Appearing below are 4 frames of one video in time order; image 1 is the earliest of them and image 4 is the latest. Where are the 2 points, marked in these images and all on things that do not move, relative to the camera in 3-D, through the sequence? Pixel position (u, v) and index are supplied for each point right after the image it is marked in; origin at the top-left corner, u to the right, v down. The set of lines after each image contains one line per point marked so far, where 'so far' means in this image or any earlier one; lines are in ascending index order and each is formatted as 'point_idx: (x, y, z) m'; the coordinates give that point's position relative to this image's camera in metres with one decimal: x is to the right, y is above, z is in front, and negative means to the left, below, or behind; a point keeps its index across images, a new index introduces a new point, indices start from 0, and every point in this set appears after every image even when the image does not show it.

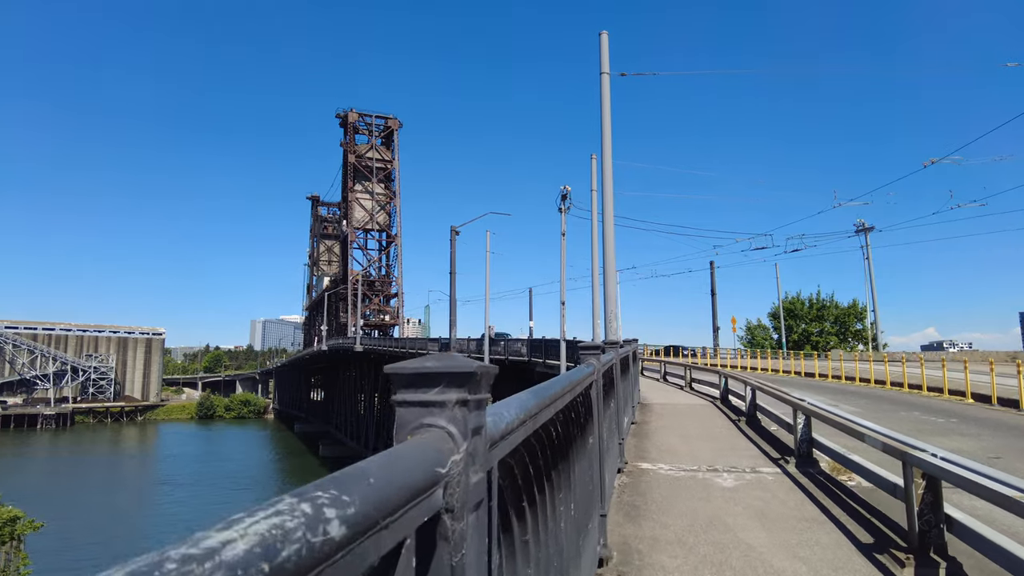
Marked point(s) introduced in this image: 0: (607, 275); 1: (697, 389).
0: (+1.8, +0.3, +11.8) m
1: (+5.0, -2.8, +15.7) m
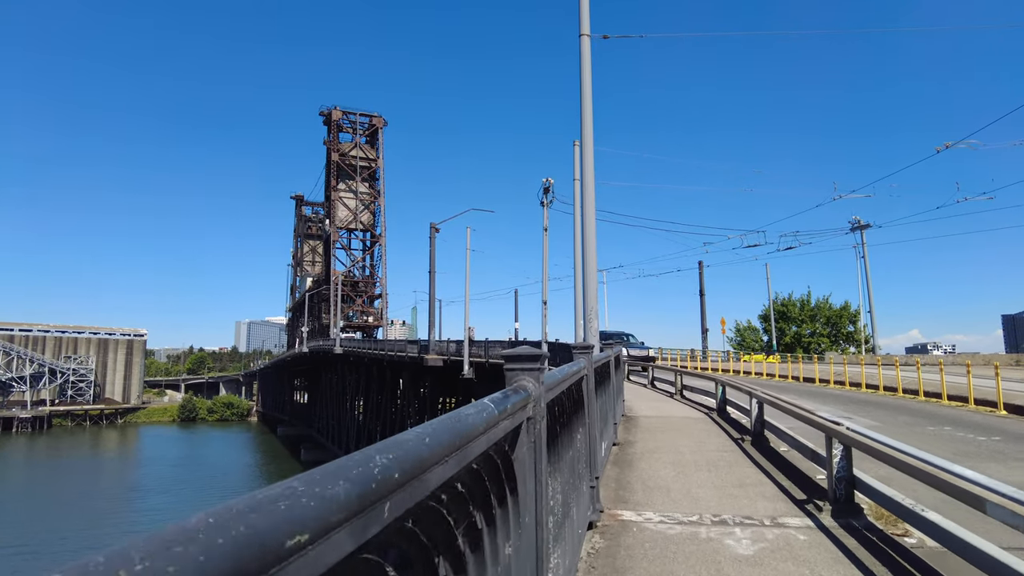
0: (+1.4, +0.3, +10.9) m
1: (+4.5, -2.8, +14.9) m
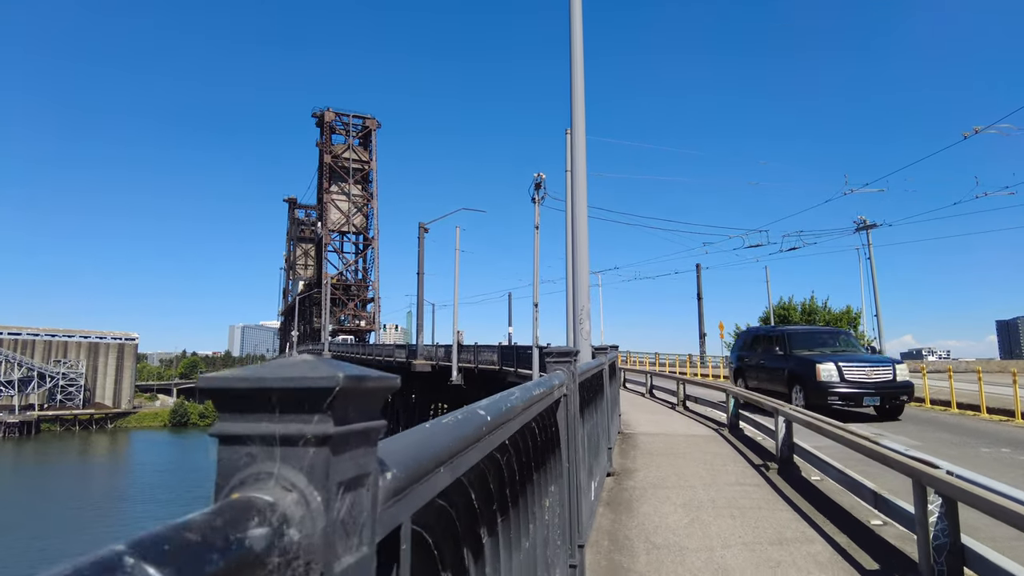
0: (+1.2, +0.3, +10.2) m
1: (+4.2, -2.8, +14.2) m
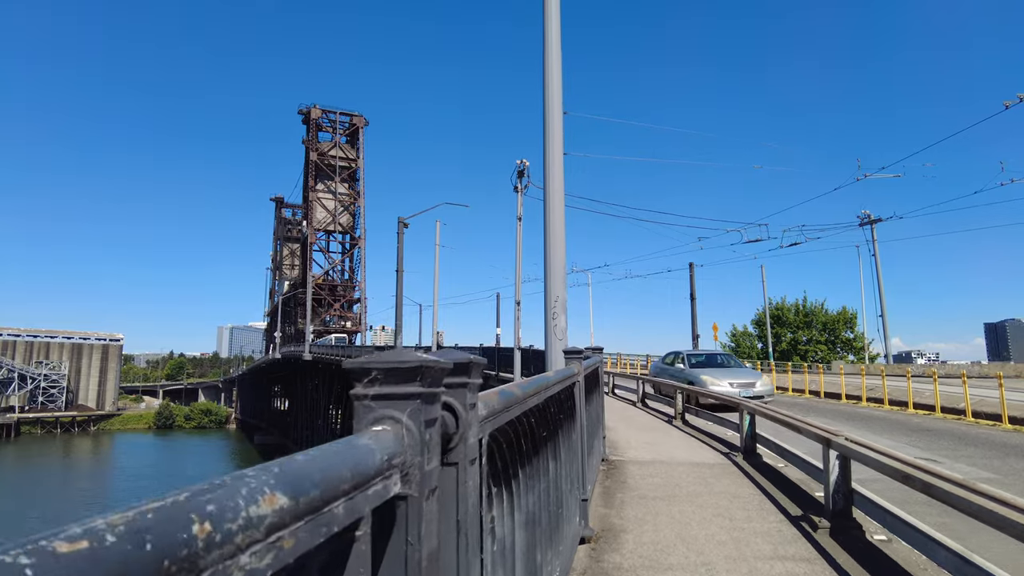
0: (+0.8, +0.4, +9.2) m
1: (+3.8, -2.8, +13.2) m
